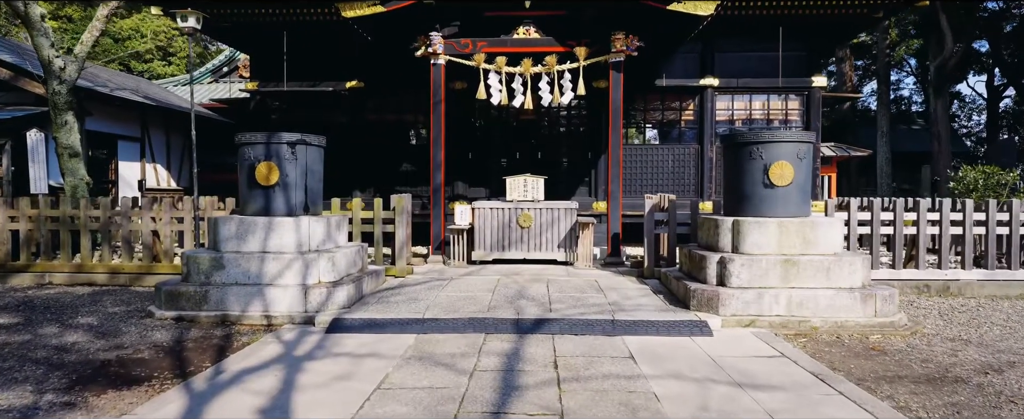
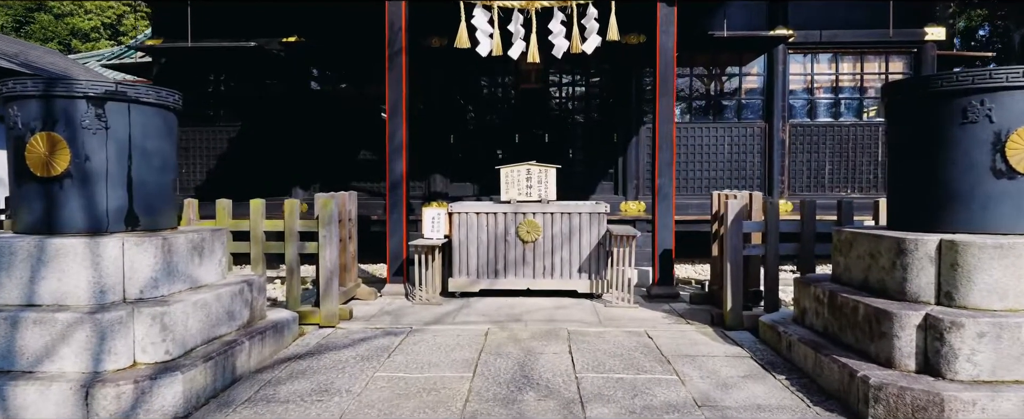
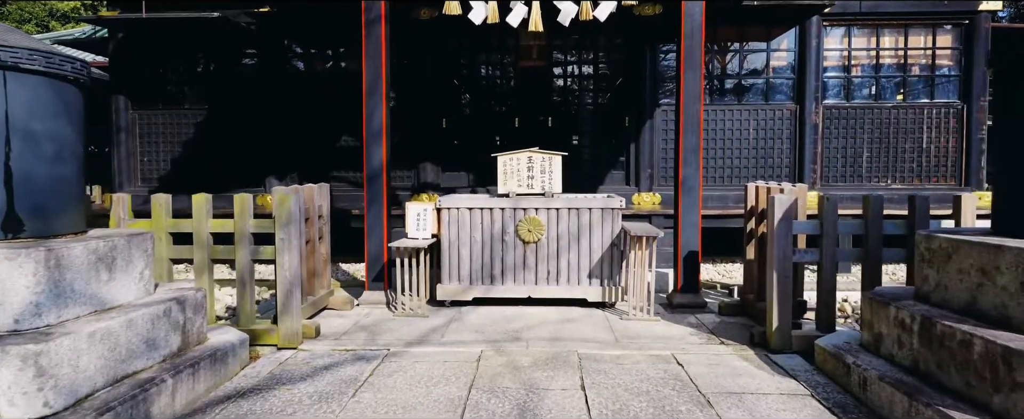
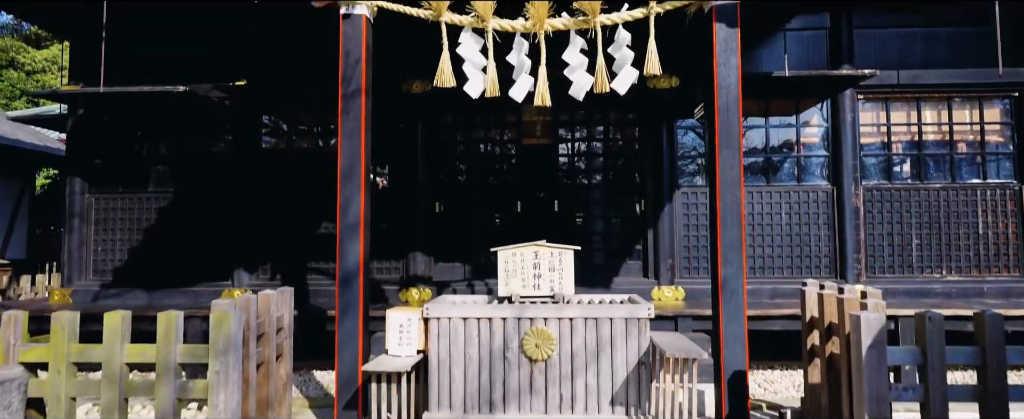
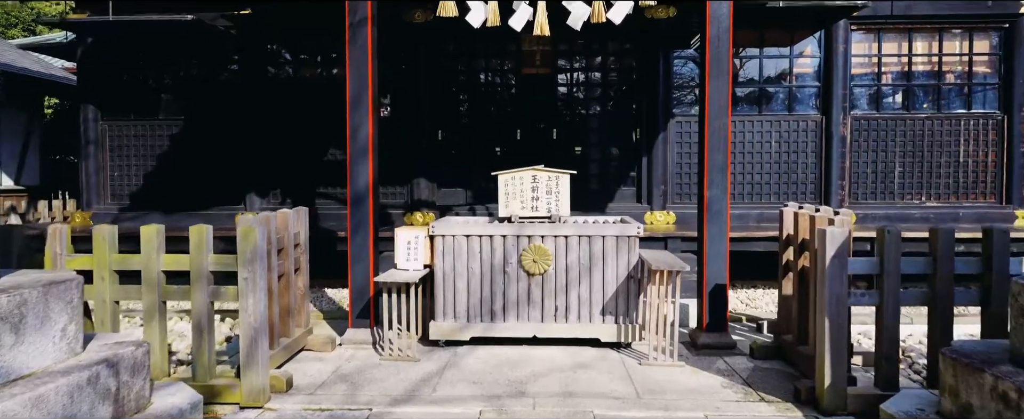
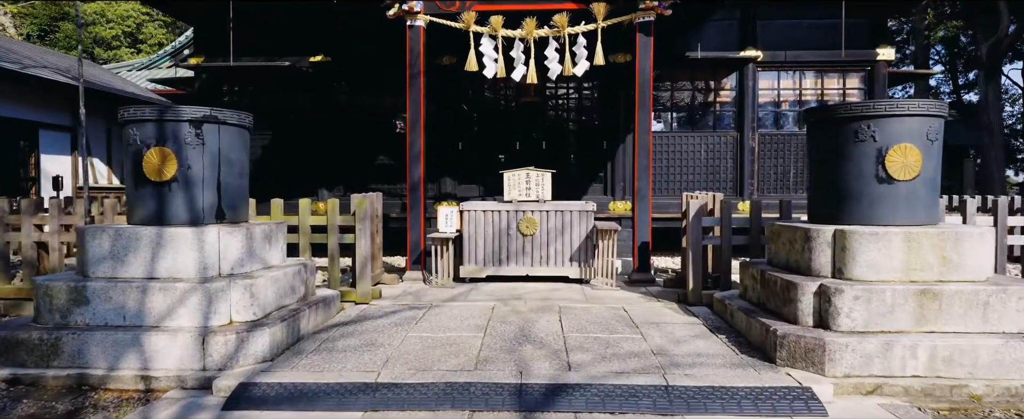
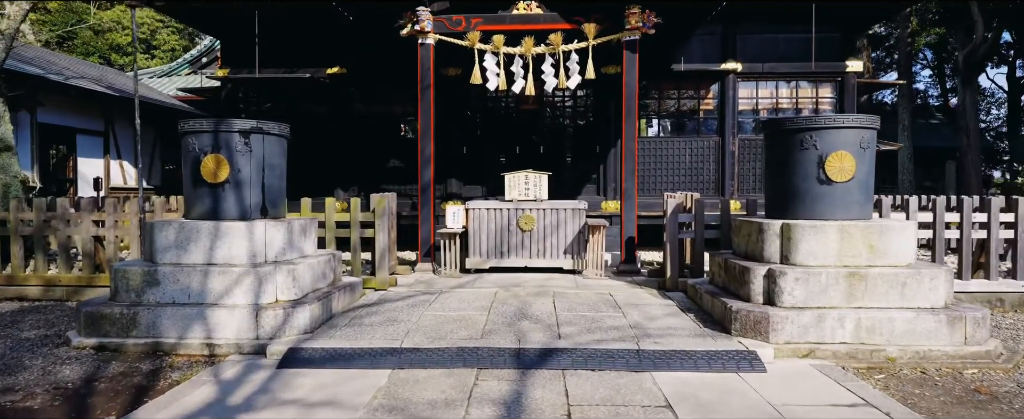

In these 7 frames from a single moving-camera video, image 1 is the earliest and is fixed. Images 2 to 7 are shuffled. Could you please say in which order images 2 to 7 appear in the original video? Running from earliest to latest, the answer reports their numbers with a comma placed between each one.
7, 6, 2, 3, 5, 4
